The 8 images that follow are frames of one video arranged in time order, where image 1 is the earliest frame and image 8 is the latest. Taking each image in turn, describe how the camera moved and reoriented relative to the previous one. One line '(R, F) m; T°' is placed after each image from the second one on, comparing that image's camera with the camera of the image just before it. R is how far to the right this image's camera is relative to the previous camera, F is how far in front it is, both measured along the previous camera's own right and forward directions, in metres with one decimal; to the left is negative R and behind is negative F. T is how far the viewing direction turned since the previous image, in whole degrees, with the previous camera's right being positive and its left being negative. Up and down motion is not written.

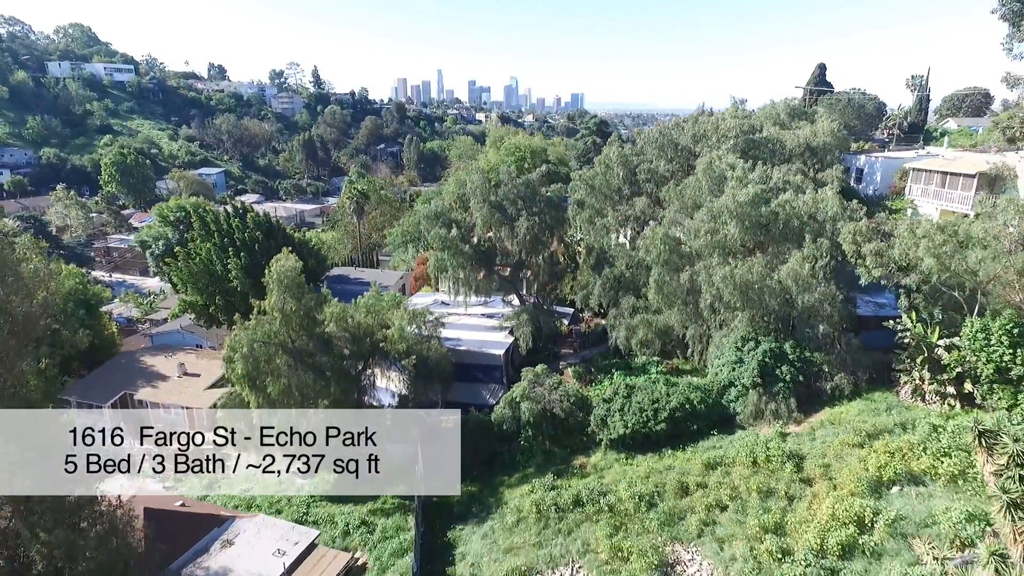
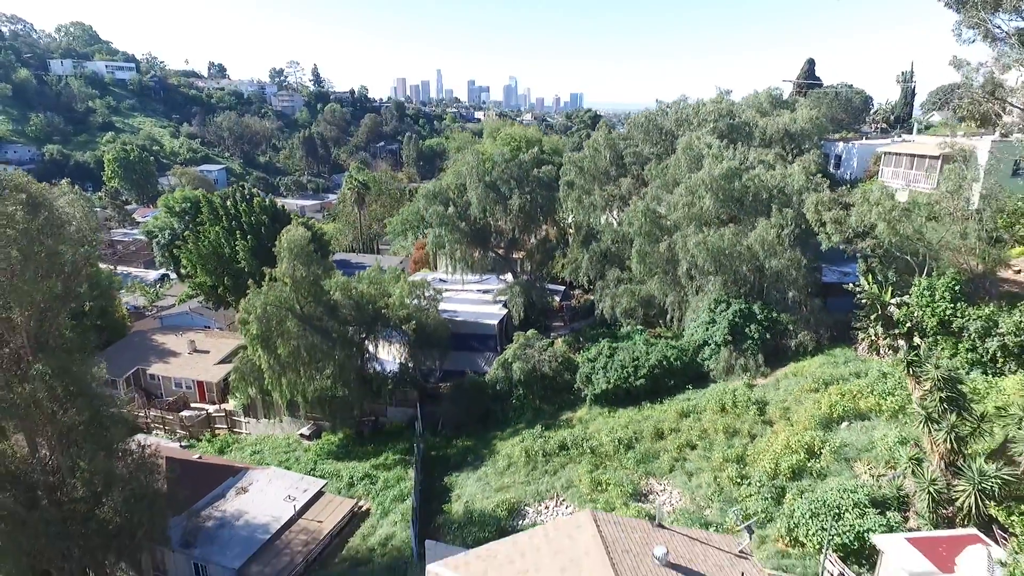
(+0.2, -1.7) m; 0°
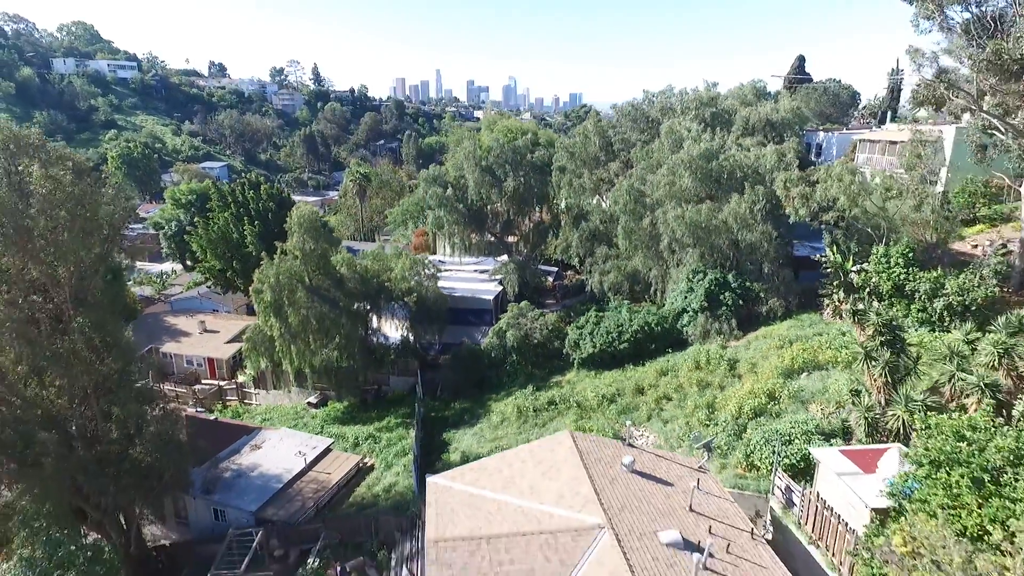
(+0.2, -1.7) m; 0°
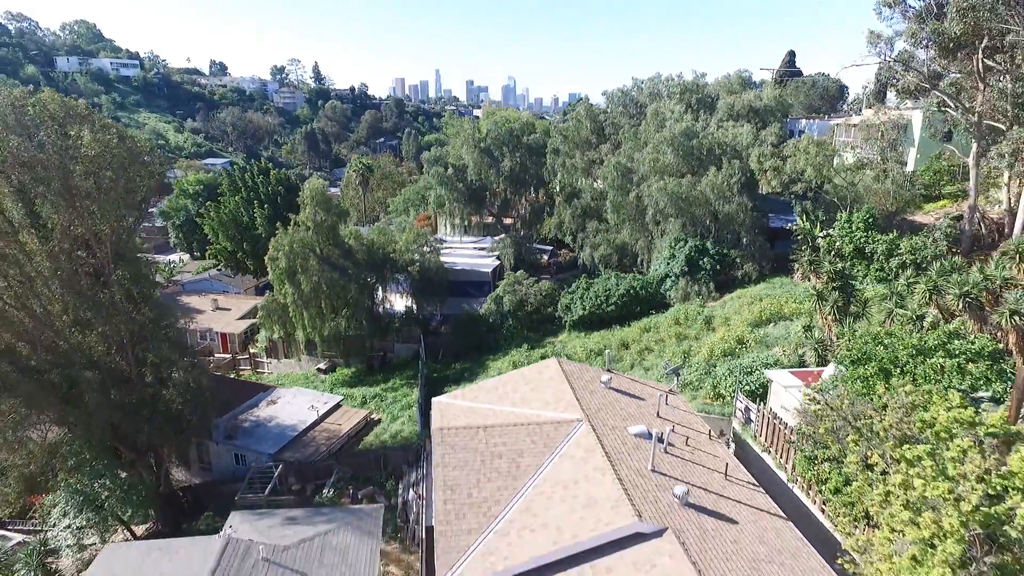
(+0.1, -1.9) m; 0°
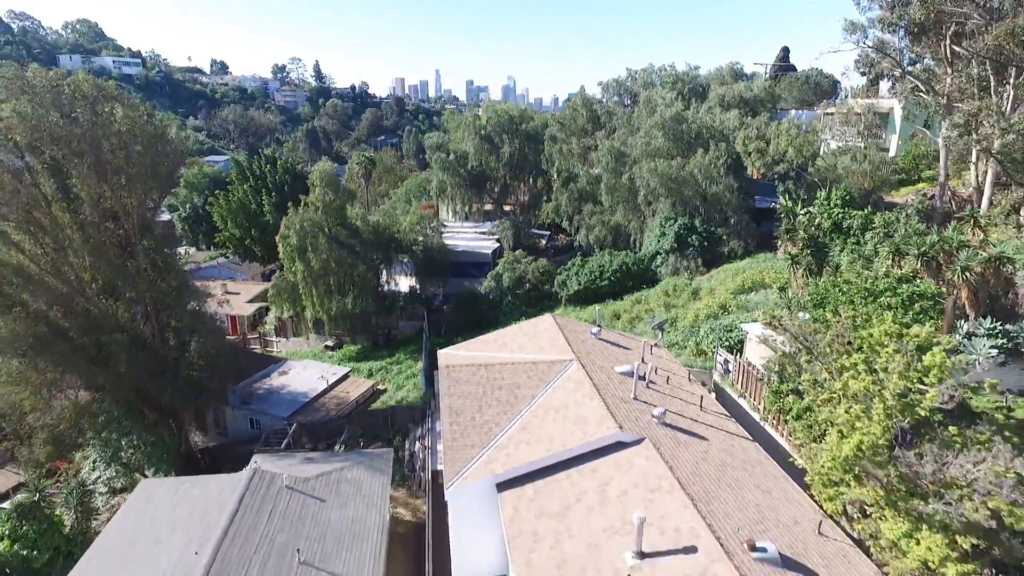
(0.0, -1.4) m; 0°
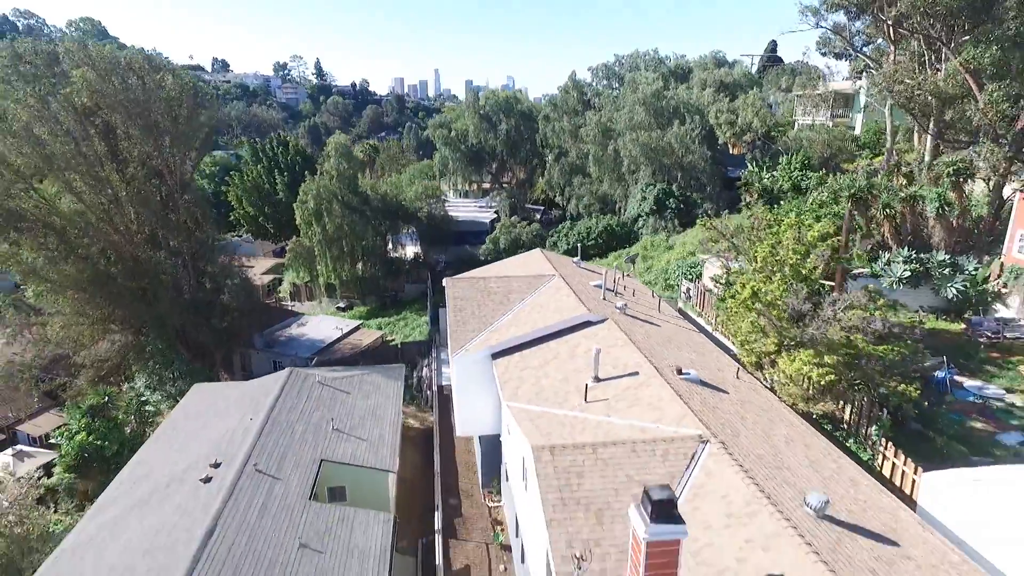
(+0.1, -2.9) m; 0°
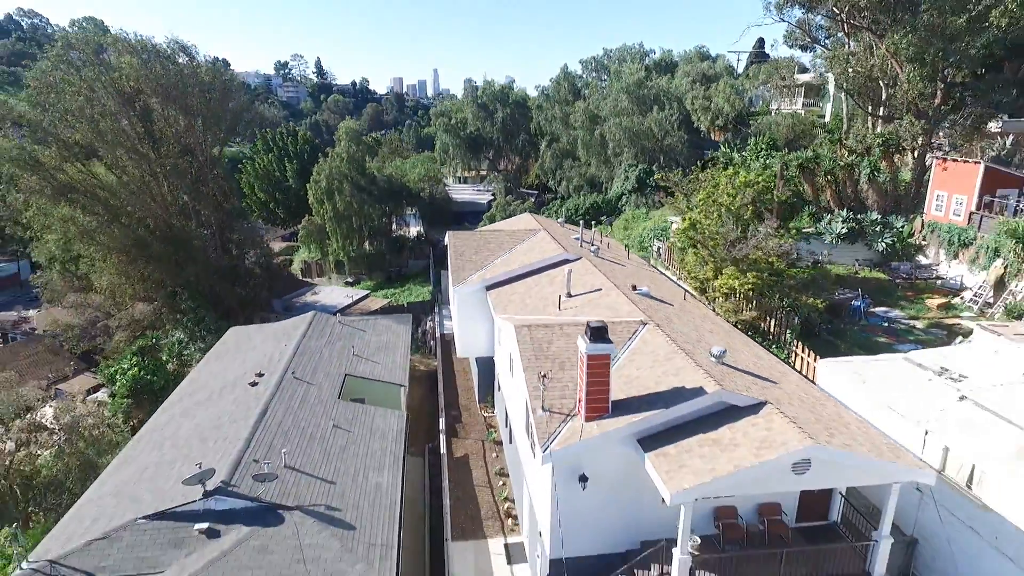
(+0.2, -2.8) m; 0°
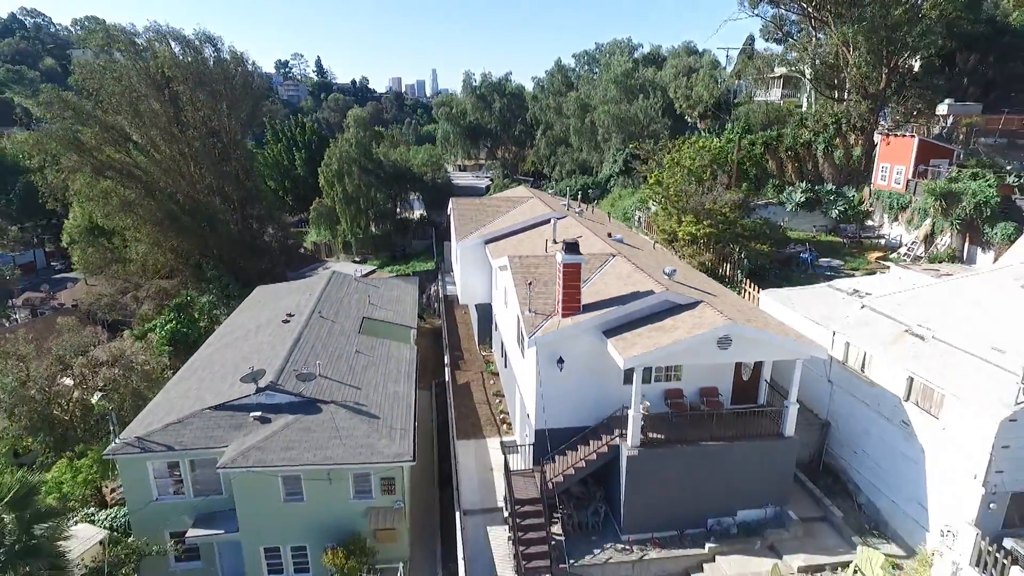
(+0.1, -2.6) m; 0°
